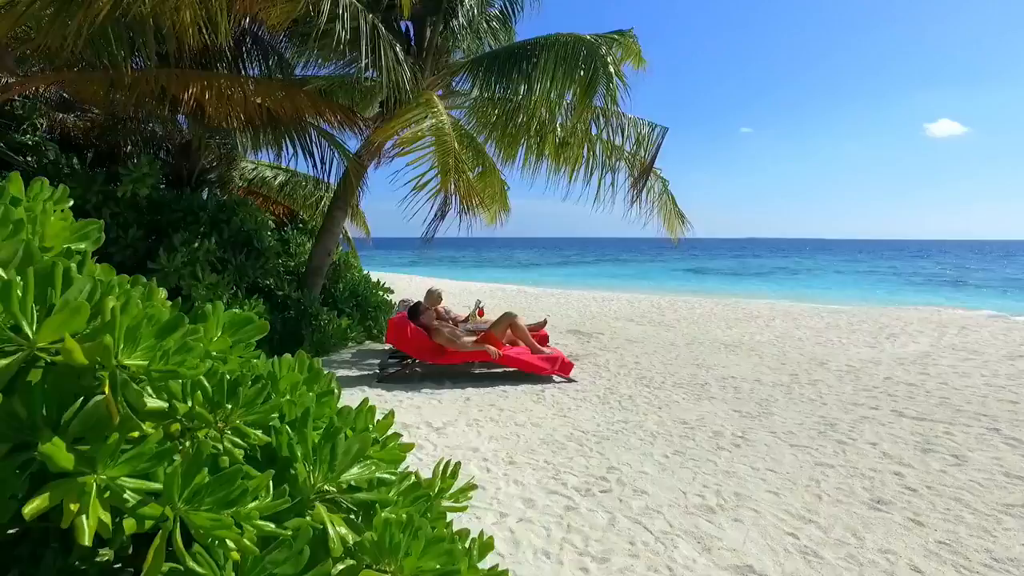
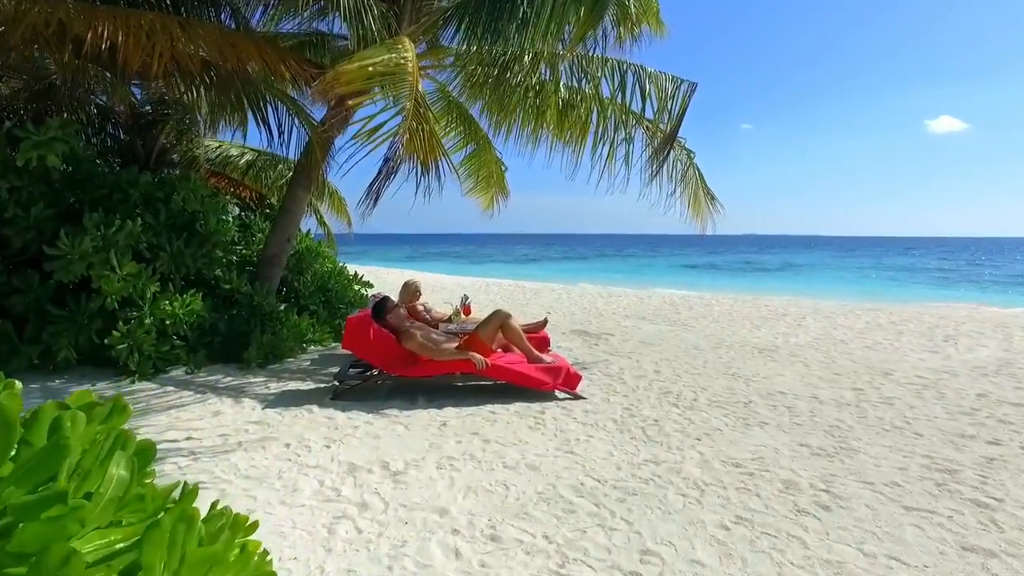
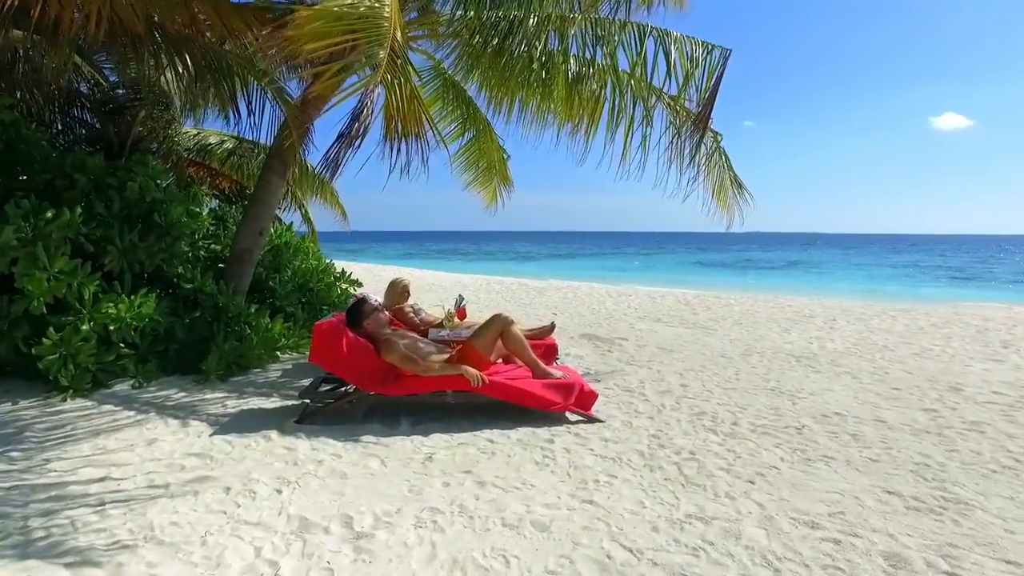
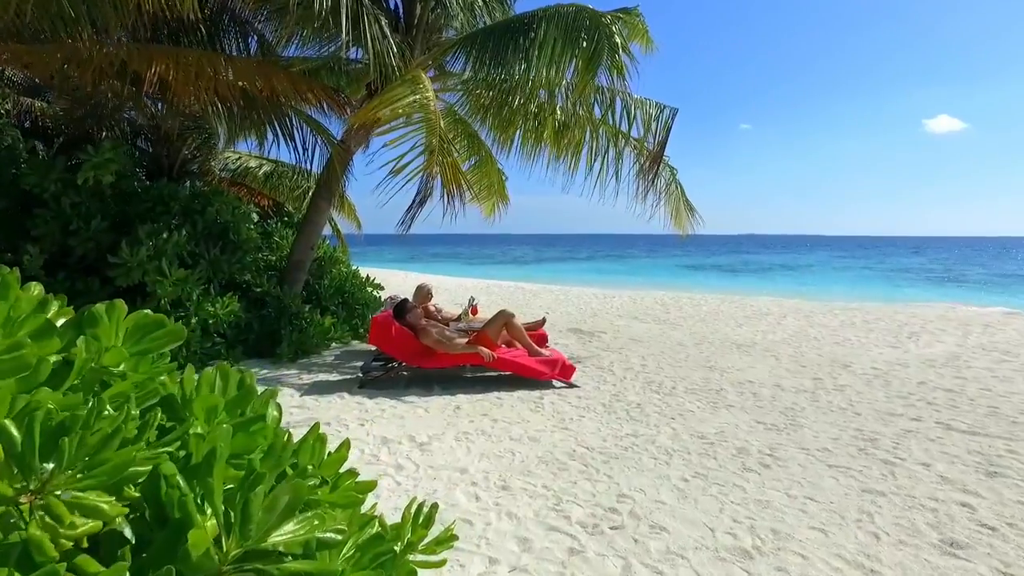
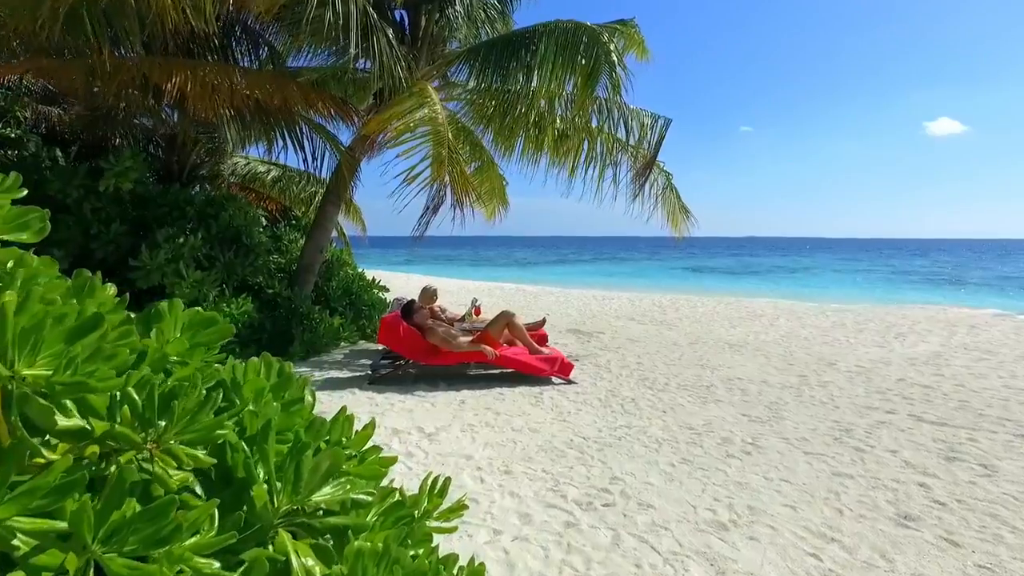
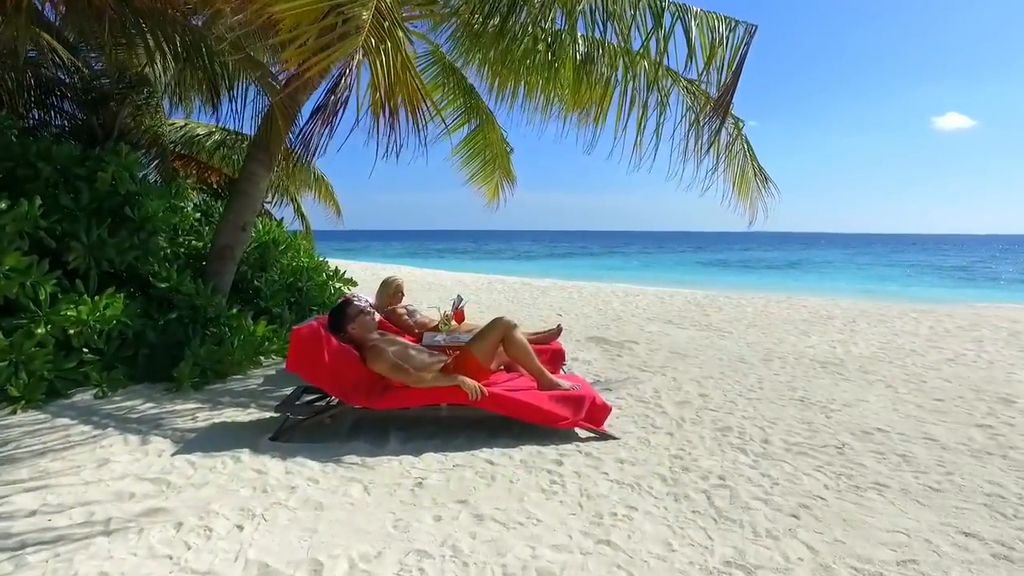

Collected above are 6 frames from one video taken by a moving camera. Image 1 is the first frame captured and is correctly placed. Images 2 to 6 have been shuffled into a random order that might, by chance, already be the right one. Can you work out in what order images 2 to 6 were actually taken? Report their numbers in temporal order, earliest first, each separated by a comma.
5, 4, 2, 3, 6
